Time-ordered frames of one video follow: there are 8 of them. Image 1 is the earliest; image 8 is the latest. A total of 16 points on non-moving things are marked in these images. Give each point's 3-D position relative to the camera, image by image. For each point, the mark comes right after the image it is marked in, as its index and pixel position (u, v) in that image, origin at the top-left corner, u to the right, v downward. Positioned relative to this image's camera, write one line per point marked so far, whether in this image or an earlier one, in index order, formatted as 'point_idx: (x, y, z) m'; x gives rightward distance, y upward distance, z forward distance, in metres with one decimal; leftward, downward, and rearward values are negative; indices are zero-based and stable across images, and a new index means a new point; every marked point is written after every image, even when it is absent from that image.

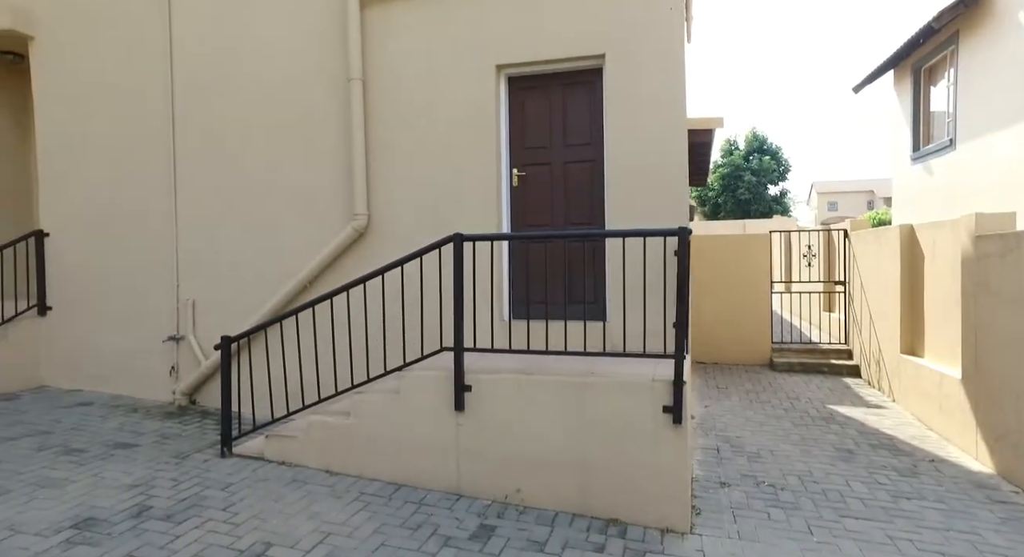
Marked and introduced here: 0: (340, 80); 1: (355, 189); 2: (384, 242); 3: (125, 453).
0: (-1.4, +1.7, +5.0) m
1: (-1.3, +0.7, +4.9) m
2: (-1.1, +0.3, +5.0) m
3: (-2.8, -1.3, +4.4) m
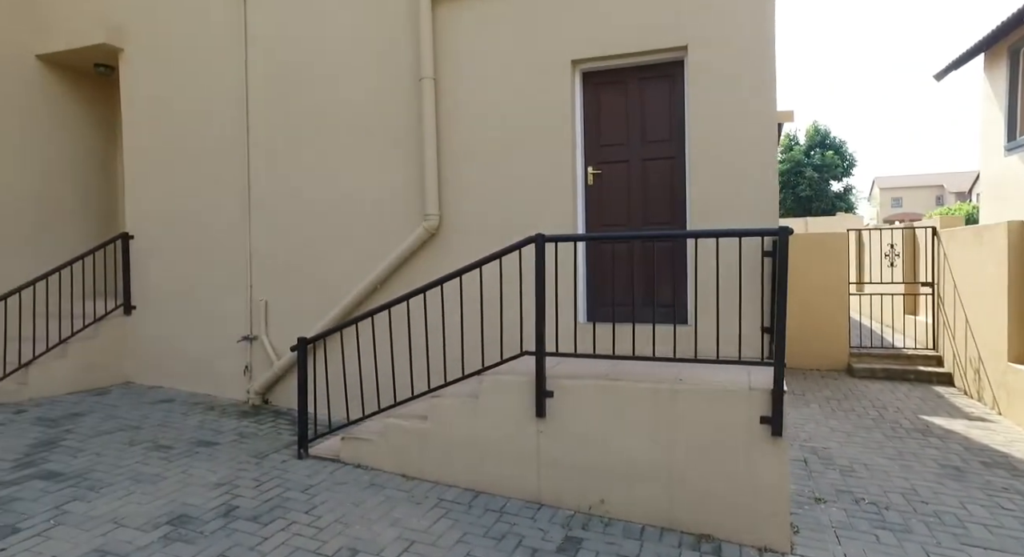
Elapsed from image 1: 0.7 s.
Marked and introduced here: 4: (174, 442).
0: (-0.8, +1.6, +5.0) m
1: (-0.7, +0.7, +4.8) m
2: (-0.5, +0.3, +4.9) m
3: (-2.3, -1.3, +4.5) m
4: (-2.6, -1.3, +4.6) m
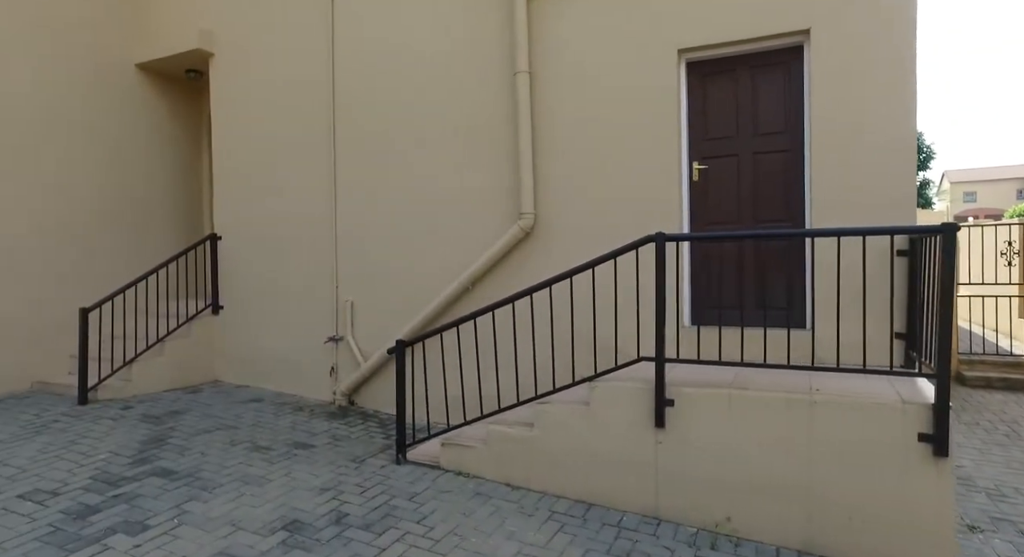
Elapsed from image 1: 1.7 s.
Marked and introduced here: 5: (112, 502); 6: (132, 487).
0: (-0.1, +1.6, +4.8) m
1: (+0.1, +0.7, +4.7) m
2: (+0.3, +0.3, +4.7) m
3: (-1.5, -1.3, +4.4) m
4: (-1.9, -1.3, +4.6) m
5: (-2.3, -1.3, +3.5) m
6: (-2.3, -1.3, +3.7) m
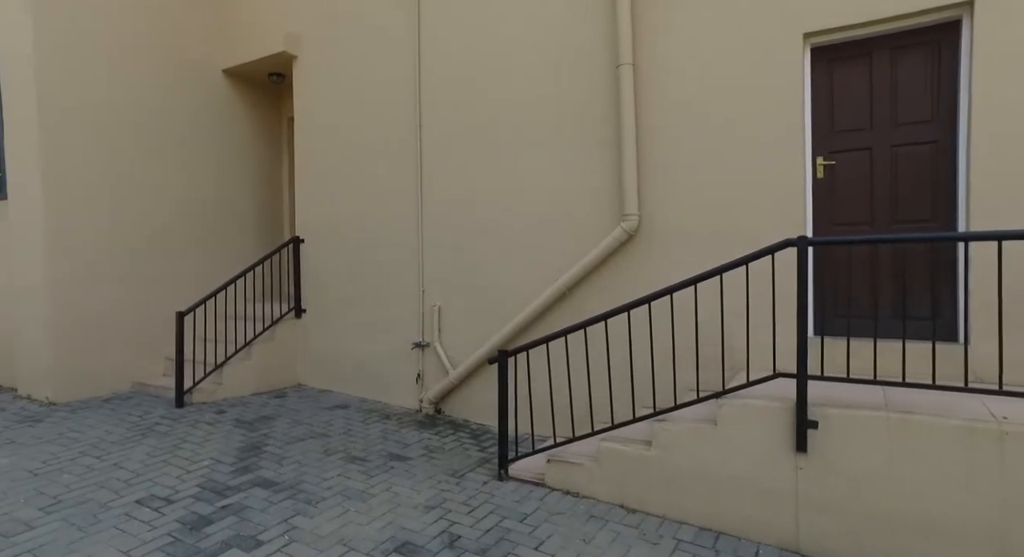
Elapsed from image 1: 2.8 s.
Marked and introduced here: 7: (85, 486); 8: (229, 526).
0: (+0.7, +1.6, +4.6) m
1: (+0.9, +0.7, +4.4) m
2: (+1.1, +0.2, +4.4) m
3: (-0.8, -1.4, +4.3) m
4: (-1.1, -1.3, +4.5) m
5: (-1.7, -1.3, +3.4) m
6: (-1.7, -1.3, +3.6) m
7: (-2.7, -1.3, +3.7) m
8: (-1.5, -1.4, +3.2) m
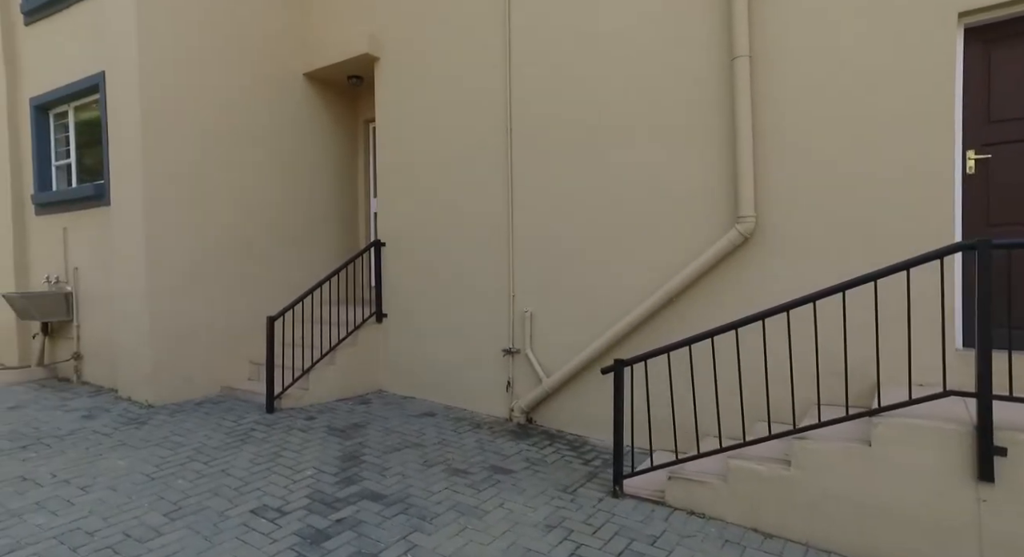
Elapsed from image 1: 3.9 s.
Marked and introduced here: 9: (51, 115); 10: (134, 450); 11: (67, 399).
0: (+1.5, +1.6, +4.3) m
1: (+1.6, +0.6, +4.1) m
2: (+1.8, +0.2, +4.1) m
3: (0.0, -1.4, +4.1) m
4: (-0.3, -1.4, +4.3) m
5: (-1.0, -1.4, +3.3) m
6: (-0.9, -1.4, +3.5) m
7: (-1.9, -1.3, +3.7) m
8: (-0.9, -1.4, +3.1) m
9: (-5.4, +1.9, +7.0) m
10: (-2.8, -1.3, +4.4) m
11: (-4.4, -1.2, +5.8) m
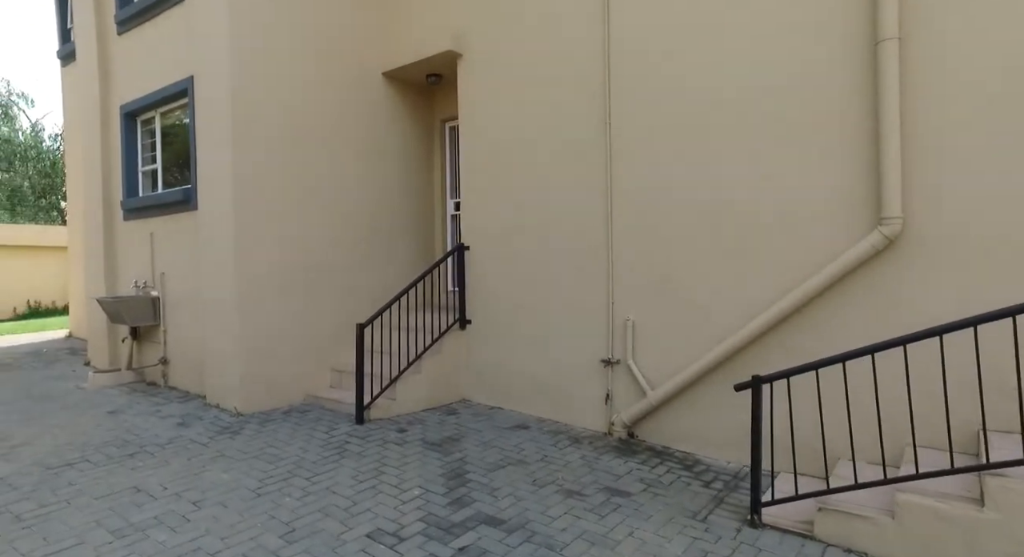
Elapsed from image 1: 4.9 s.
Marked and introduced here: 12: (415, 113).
0: (+2.3, +1.5, +3.9) m
1: (+2.4, +0.6, +3.7) m
2: (+2.6, +0.1, +3.7) m
3: (+0.8, -1.4, +3.8) m
4: (+0.5, -1.4, +4.0) m
5: (-0.2, -1.4, +3.0) m
6: (-0.2, -1.4, +3.2) m
7: (-1.2, -1.4, +3.5) m
8: (-0.2, -1.4, +2.9) m
9: (-4.4, +1.9, +7.1) m
10: (-2.0, -1.3, +4.3) m
11: (-3.5, -1.2, +5.8) m
12: (-1.2, +2.0, +7.1) m
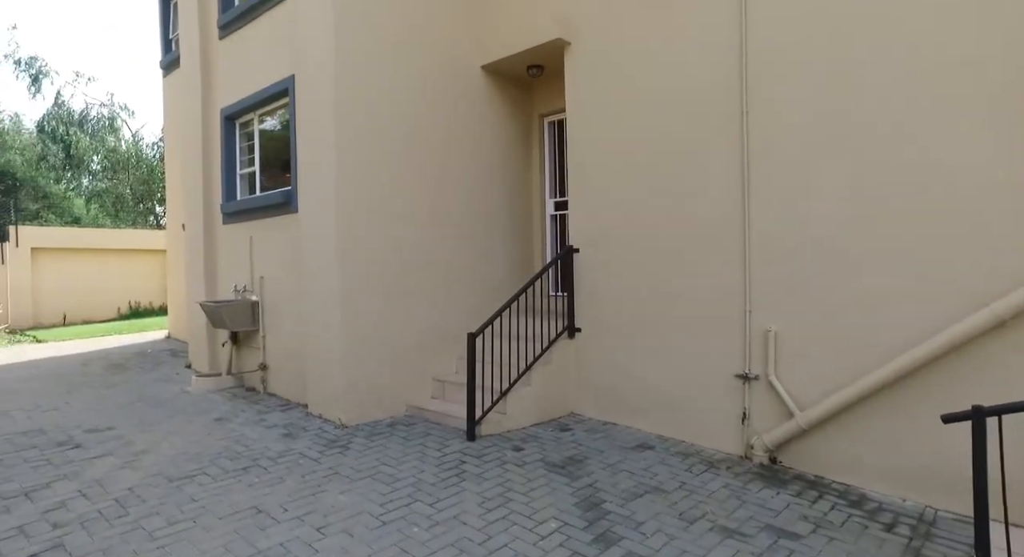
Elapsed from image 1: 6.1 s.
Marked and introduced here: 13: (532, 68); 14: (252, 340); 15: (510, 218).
0: (+3.1, +1.5, +3.2) m
1: (+3.2, +0.6, +3.0) m
2: (+3.4, +0.1, +2.9) m
3: (+1.6, -1.5, +3.2) m
4: (+1.3, -1.5, +3.5) m
5: (+0.5, -1.5, +2.6) m
6: (+0.6, -1.5, +2.8) m
7: (-0.4, -1.4, +3.2) m
8: (+0.6, -1.5, +2.4) m
9: (-3.2, +1.8, +7.0) m
10: (-1.1, -1.4, +4.0) m
11: (-2.4, -1.3, +5.7) m
12: (0.0, +1.9, +6.7) m
13: (+0.2, +2.3, +6.4) m
14: (-2.9, -0.7, +6.7) m
15: (0.0, +0.7, +6.7) m
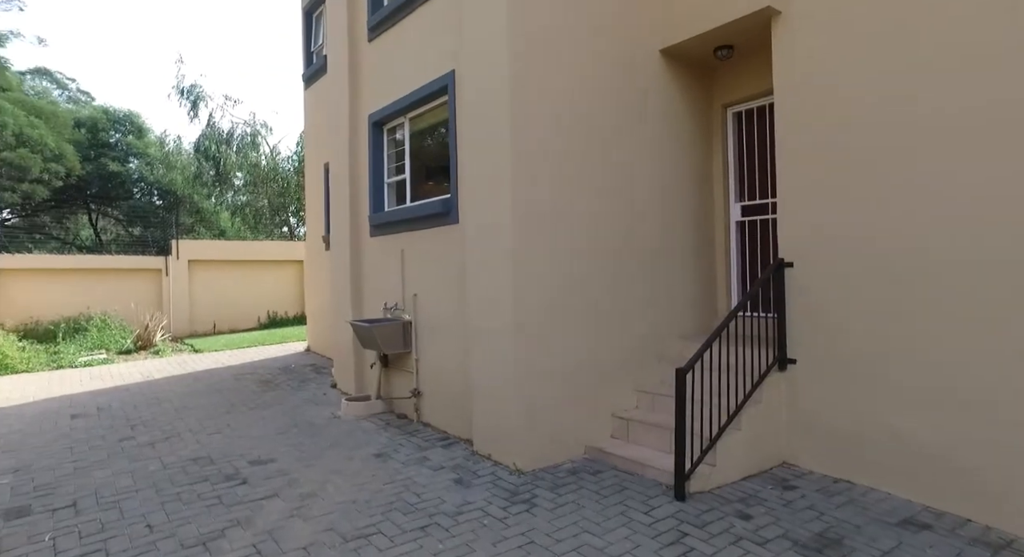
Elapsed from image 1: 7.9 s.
0: (+4.2, +1.3, +1.7) m
1: (+4.3, +0.4, +1.5) m
2: (+4.5, 0.0, +1.4) m
3: (+2.8, -1.6, +2.0) m
4: (+2.5, -1.6, +2.4) m
5: (+1.6, -1.6, +1.6) m
6: (+1.7, -1.6, +1.8) m
7: (+0.8, -1.6, +2.3) m
8: (+1.6, -1.6, +1.4) m
9: (-1.4, +1.6, +6.6) m
10: (+0.2, -1.5, +3.2) m
11: (-0.8, -1.4, +5.1) m
12: (+1.8, +1.8, +5.8) m
13: (+1.9, +2.1, +5.4) m
14: (-1.1, -0.9, +6.2) m
15: (+1.7, +0.5, +5.7) m
